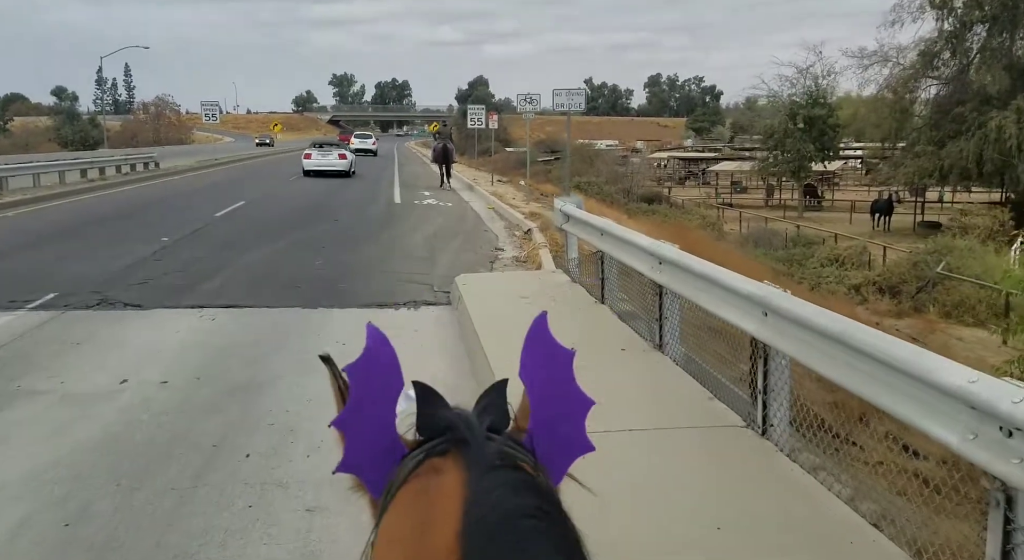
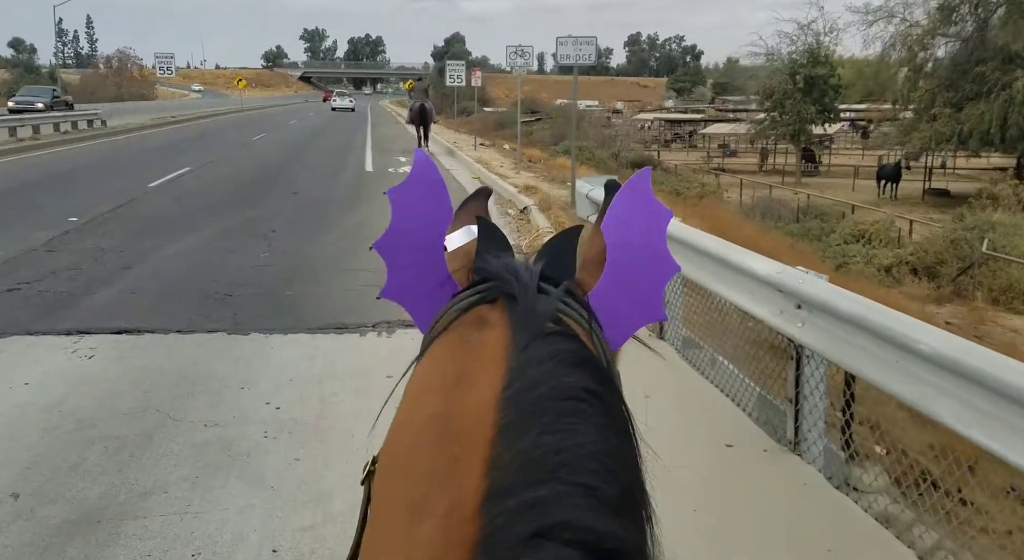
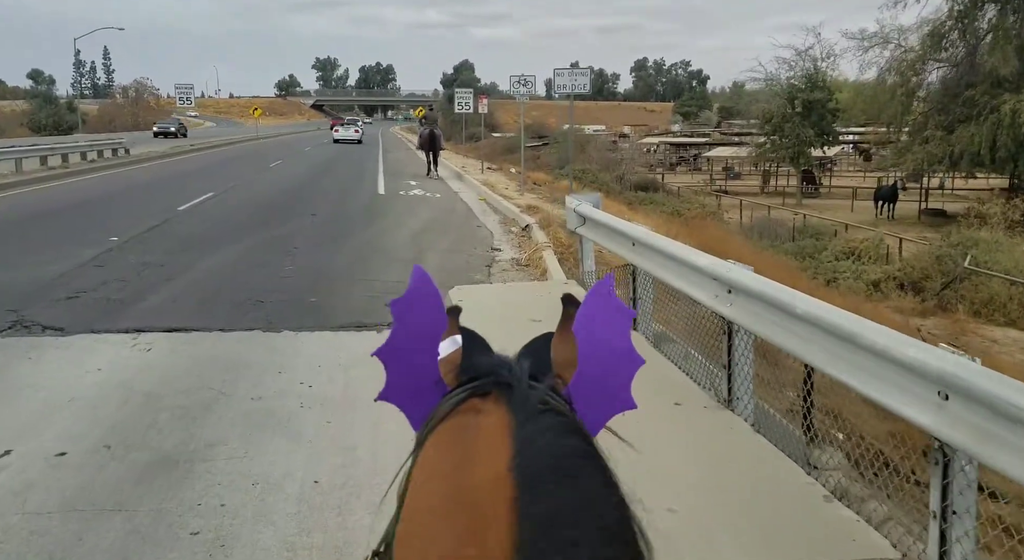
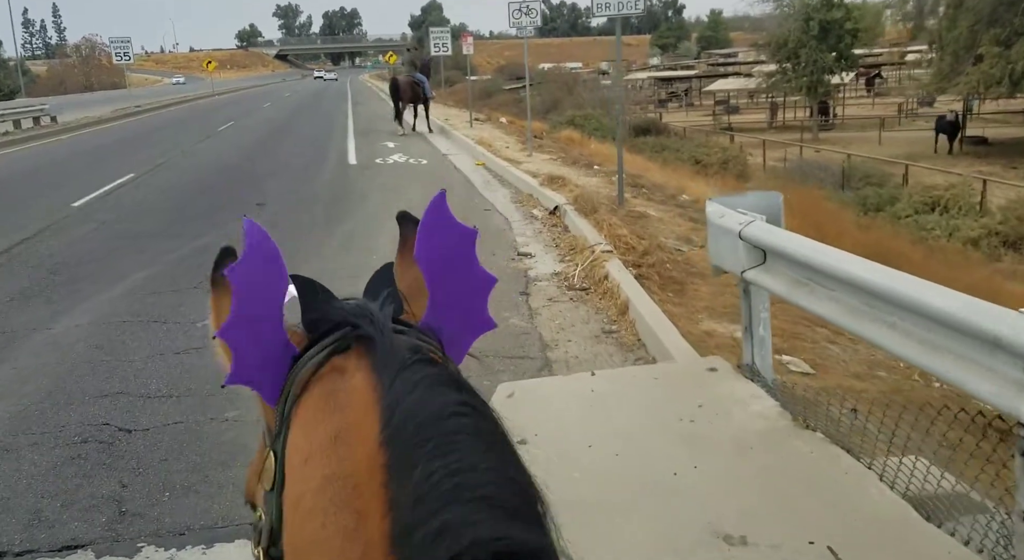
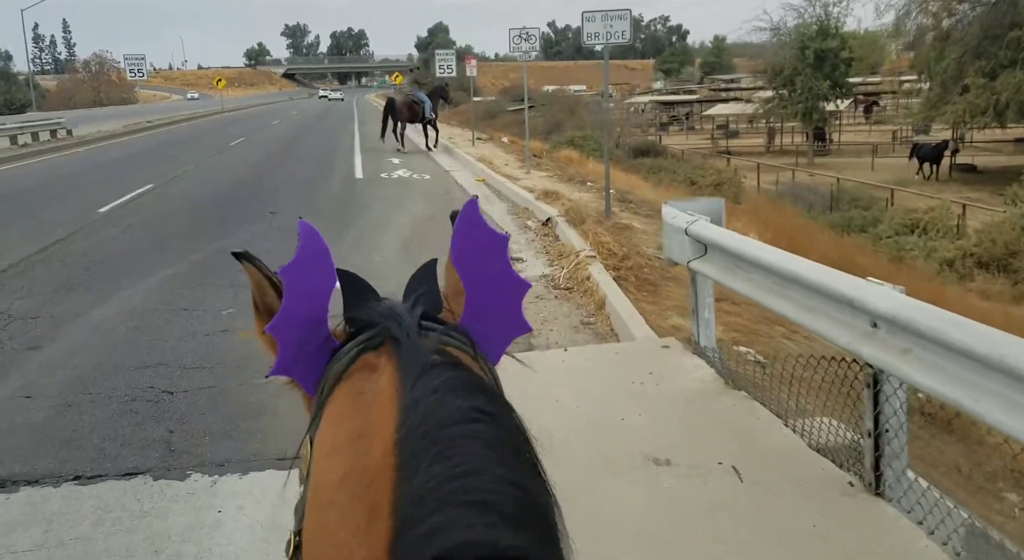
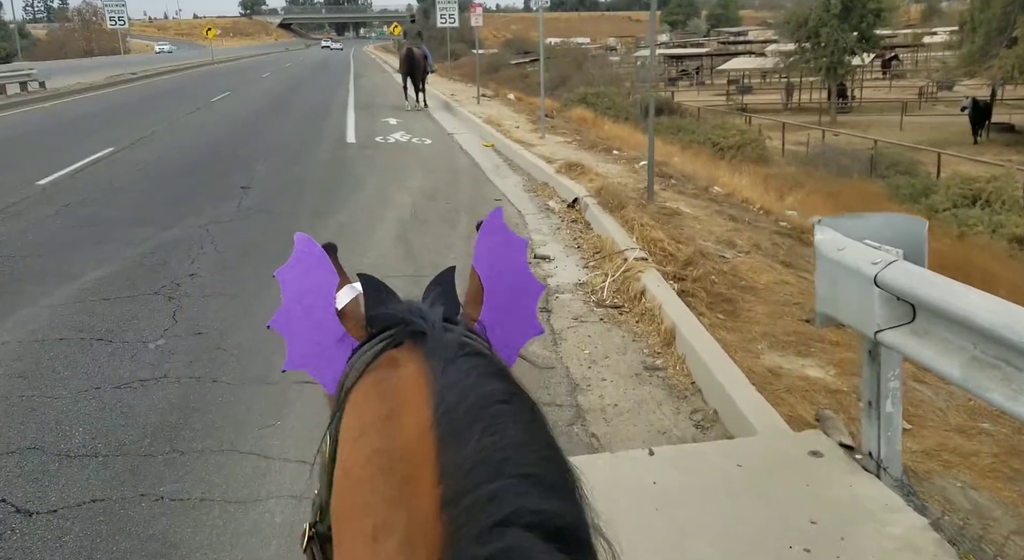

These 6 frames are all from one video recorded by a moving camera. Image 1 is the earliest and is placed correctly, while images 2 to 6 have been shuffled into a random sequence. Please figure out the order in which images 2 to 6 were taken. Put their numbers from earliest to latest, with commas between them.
3, 2, 5, 4, 6
